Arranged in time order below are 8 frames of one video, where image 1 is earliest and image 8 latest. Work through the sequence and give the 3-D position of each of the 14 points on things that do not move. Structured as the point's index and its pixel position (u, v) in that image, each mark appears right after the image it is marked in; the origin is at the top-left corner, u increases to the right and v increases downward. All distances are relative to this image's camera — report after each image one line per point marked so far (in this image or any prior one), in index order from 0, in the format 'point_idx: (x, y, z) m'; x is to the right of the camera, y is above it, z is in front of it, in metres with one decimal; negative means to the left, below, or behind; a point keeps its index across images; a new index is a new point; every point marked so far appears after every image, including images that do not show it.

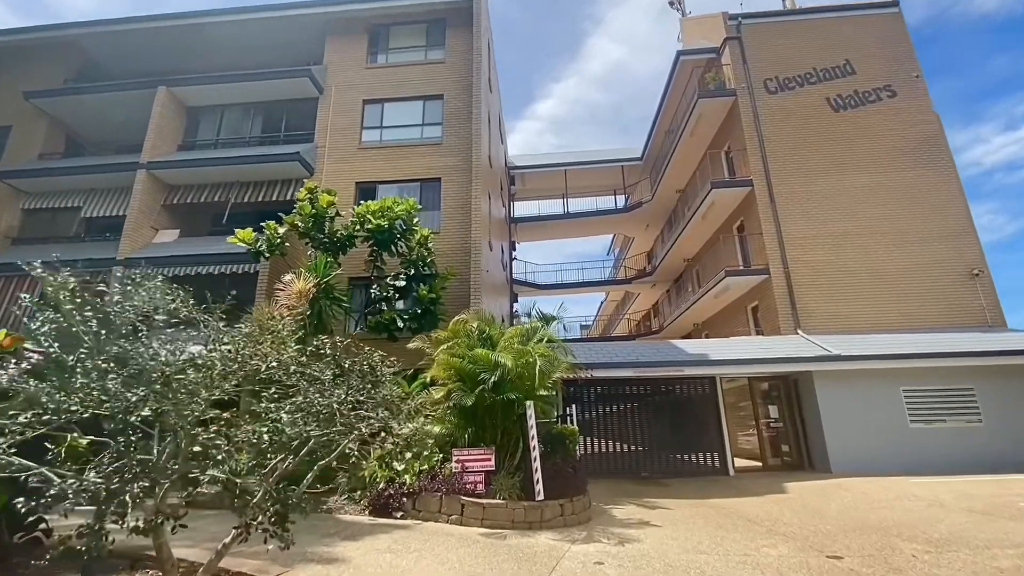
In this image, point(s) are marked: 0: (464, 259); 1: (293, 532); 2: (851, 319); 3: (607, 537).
0: (-1.5, +0.9, +14.8) m
1: (-3.0, -3.3, +6.5) m
2: (+11.3, -1.0, +16.2) m
3: (+1.5, -3.9, +7.6) m
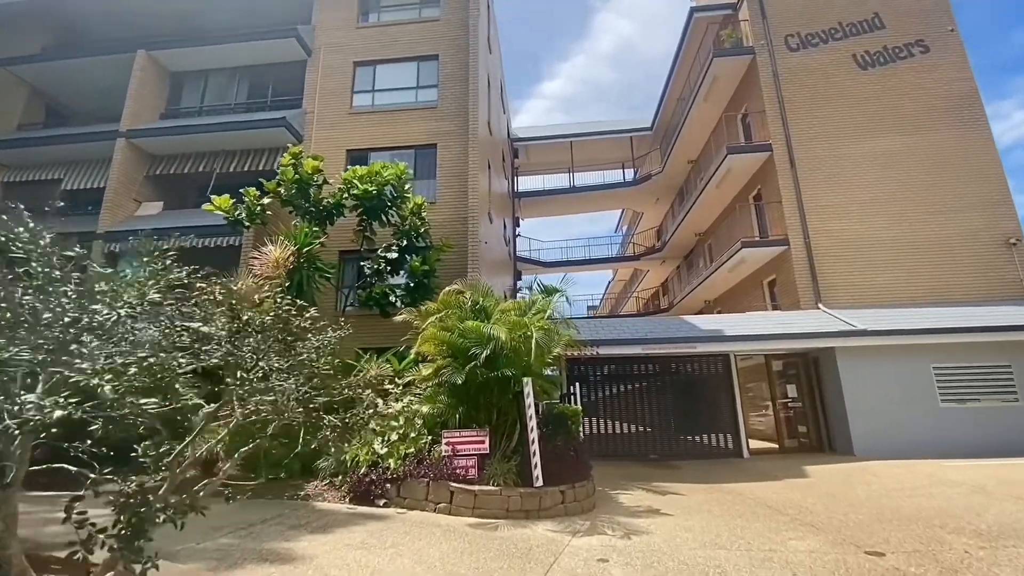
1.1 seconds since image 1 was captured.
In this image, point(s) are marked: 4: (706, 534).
0: (-1.5, +1.7, +13.9) m
1: (-3.1, -2.8, +5.7) m
2: (+11.4, -0.1, +15.1) m
3: (+1.4, -3.4, +6.8) m
4: (+2.6, -3.3, +6.5) m
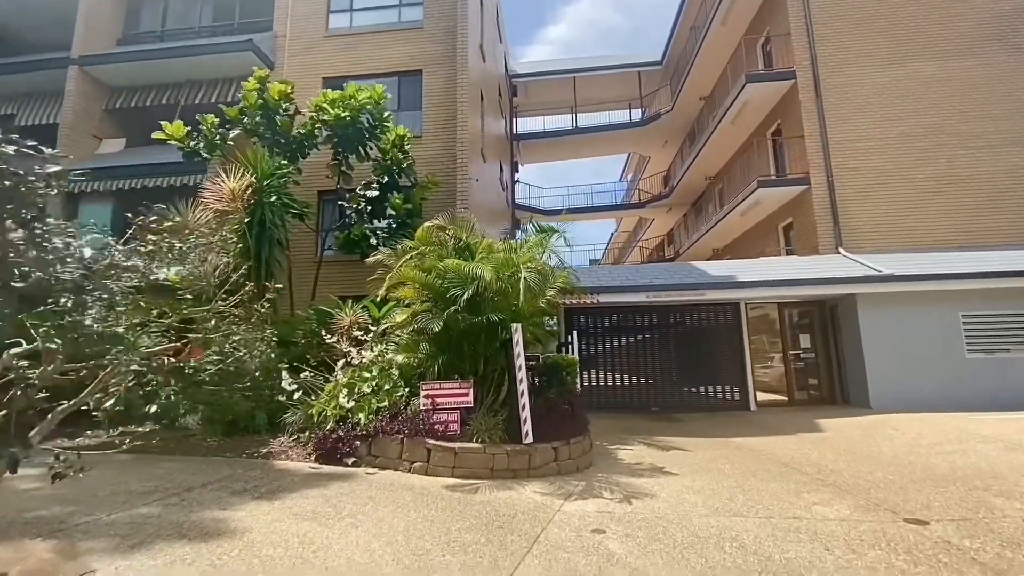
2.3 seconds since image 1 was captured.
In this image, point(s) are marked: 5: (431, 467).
0: (-1.6, +3.2, +12.6) m
1: (-3.3, -2.1, +4.9) m
2: (+11.2, +1.5, +13.9) m
3: (+1.2, -2.5, +6.0) m
4: (+2.4, -2.5, +5.7) m
5: (-1.0, -2.3, +6.1) m
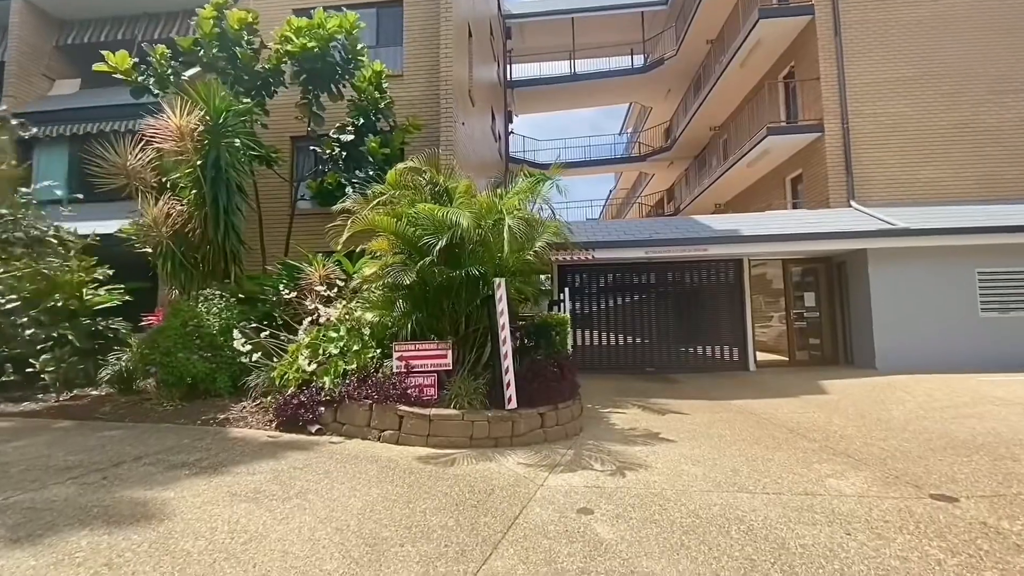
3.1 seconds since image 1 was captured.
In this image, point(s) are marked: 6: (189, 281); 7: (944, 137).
0: (-1.9, +4.3, +11.5) m
1: (-3.5, -1.6, +4.3) m
2: (+11.0, +2.7, +13.0) m
3: (+1.0, -1.9, +5.4) m
4: (+2.2, -1.9, +5.1) m
5: (-1.2, -1.7, +5.5) m
6: (-5.3, +0.1, +8.0) m
7: (+11.6, +4.1, +13.1) m
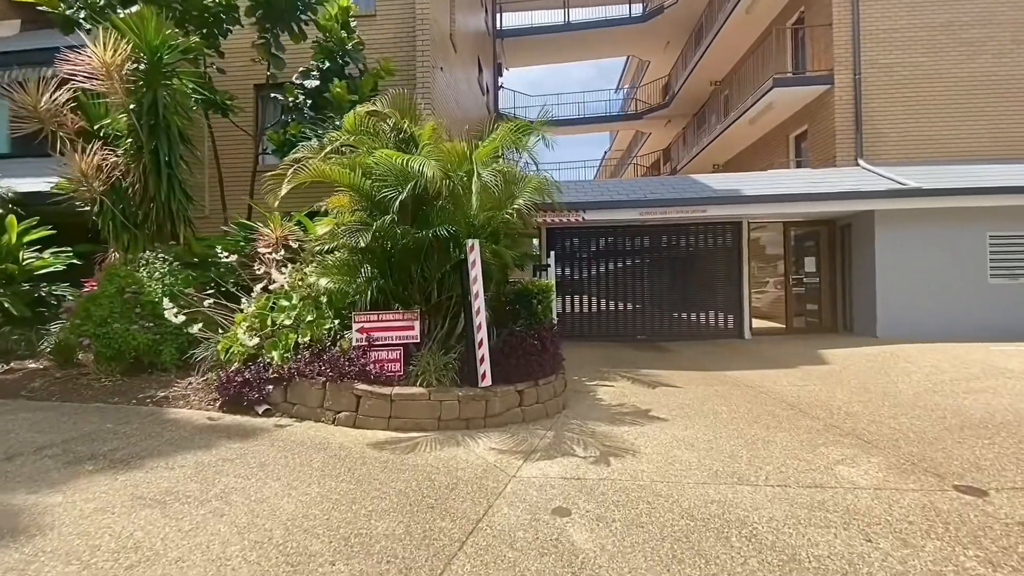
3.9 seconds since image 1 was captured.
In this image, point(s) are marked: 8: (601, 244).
0: (-2.2, +5.1, +10.4) m
1: (-3.7, -1.3, +3.6) m
2: (+10.6, +3.6, +12.2) m
3: (+0.7, -1.6, +4.8) m
4: (+1.9, -1.6, +4.5) m
5: (-1.5, -1.3, +4.9) m
6: (-5.6, +0.7, +7.1) m
7: (+11.3, +5.0, +12.1) m
8: (+2.3, +1.1, +12.5) m
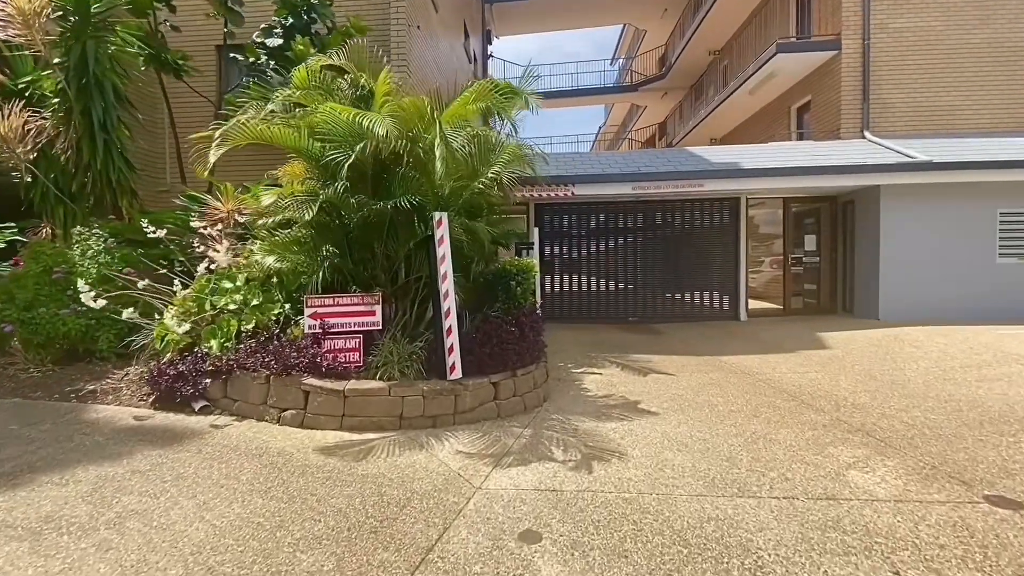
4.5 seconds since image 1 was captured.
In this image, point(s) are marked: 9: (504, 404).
0: (-2.5, +5.5, +9.5) m
1: (-4.0, -1.2, +3.0) m
2: (+10.3, +4.1, +11.5) m
3: (+0.5, -1.4, +4.3) m
4: (+1.7, -1.4, +4.0) m
5: (-1.8, -1.1, +4.3) m
6: (-5.9, +0.9, +6.4) m
7: (+10.9, +5.5, +11.4) m
8: (+1.9, +1.6, +11.8) m
9: (-0.1, -1.2, +4.9) m
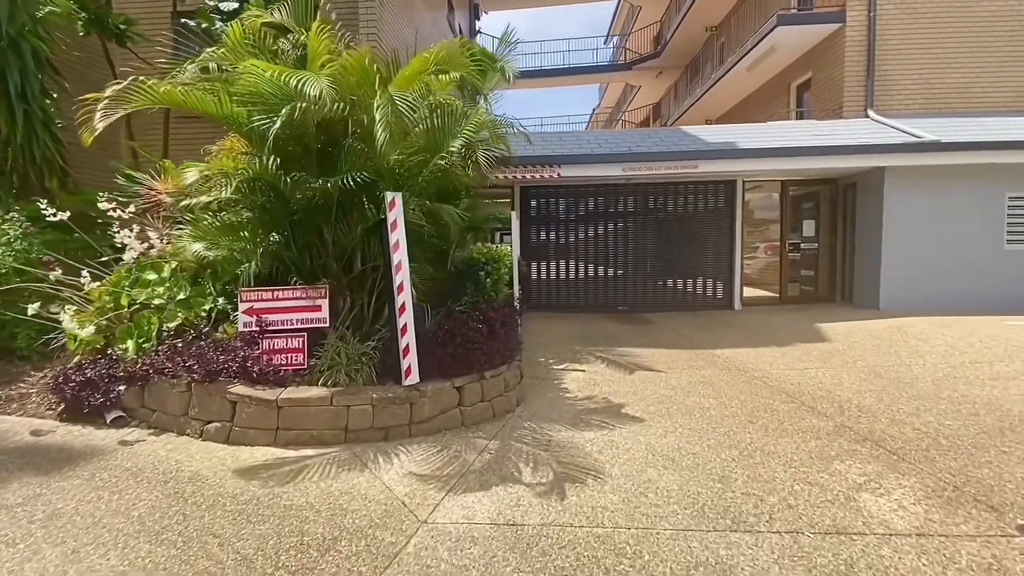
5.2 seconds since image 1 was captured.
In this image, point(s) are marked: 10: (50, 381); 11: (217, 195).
0: (-2.9, +5.7, +8.7) m
1: (-4.3, -1.2, +2.4) m
2: (+9.9, +4.4, +10.9) m
3: (+0.2, -1.3, +3.7) m
4: (+1.4, -1.4, +3.4) m
5: (-2.1, -1.1, +3.7) m
6: (-6.2, +1.1, +5.7) m
7: (+10.6, +5.7, +10.8) m
8: (+1.6, +1.9, +11.2) m
9: (-0.4, -1.1, +4.3) m
10: (-3.9, -0.8, +4.1) m
11: (-2.5, +0.8, +4.2) m
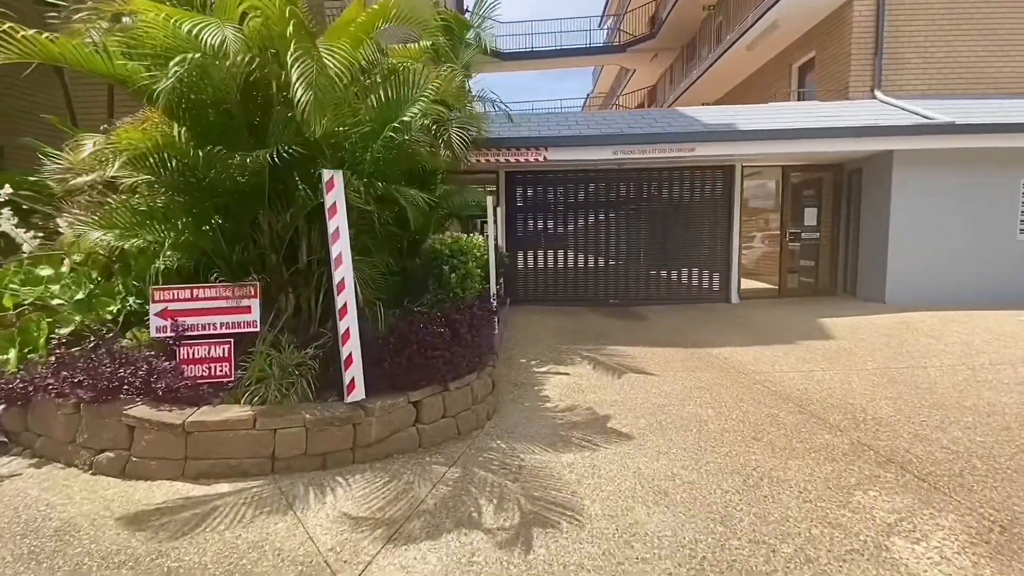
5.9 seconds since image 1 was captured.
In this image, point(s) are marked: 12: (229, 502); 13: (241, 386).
0: (-3.2, +5.8, +7.9) m
1: (-4.5, -1.2, +1.7) m
2: (+9.6, +4.5, +10.2) m
3: (-0.1, -1.3, +3.1) m
4: (+1.1, -1.4, +2.8) m
5: (-2.3, -1.1, +3.0) m
6: (-6.5, +1.1, +5.0) m
7: (+10.2, +5.9, +10.1) m
8: (+1.2, +2.1, +10.5) m
9: (-0.6, -1.1, +3.6) m
10: (-4.1, -0.8, +3.4) m
11: (-2.8, +0.8, +3.5) m
12: (-1.7, -1.3, +2.9) m
13: (-1.9, -0.7, +3.4) m
